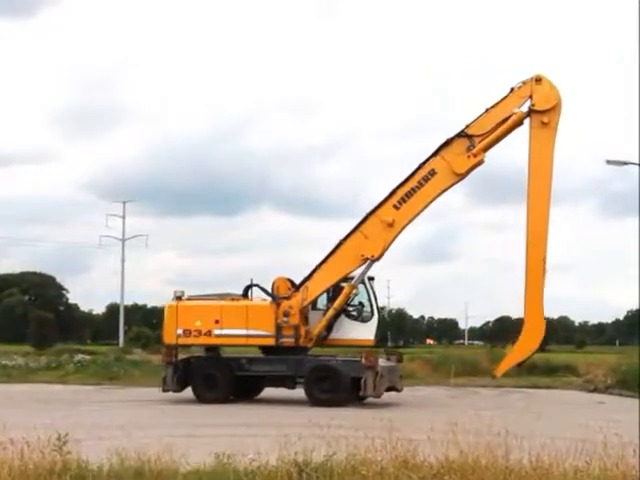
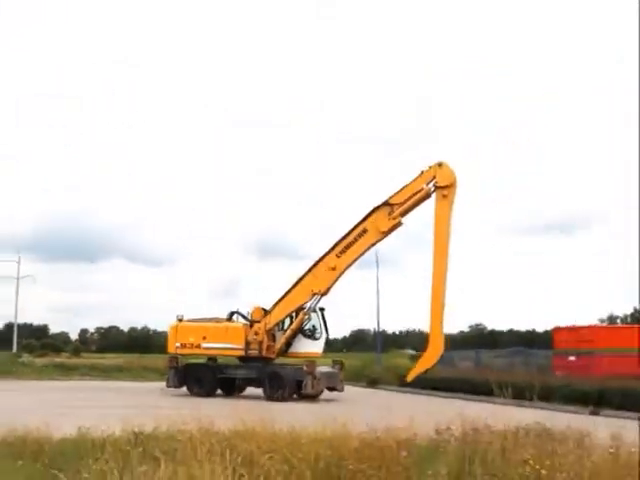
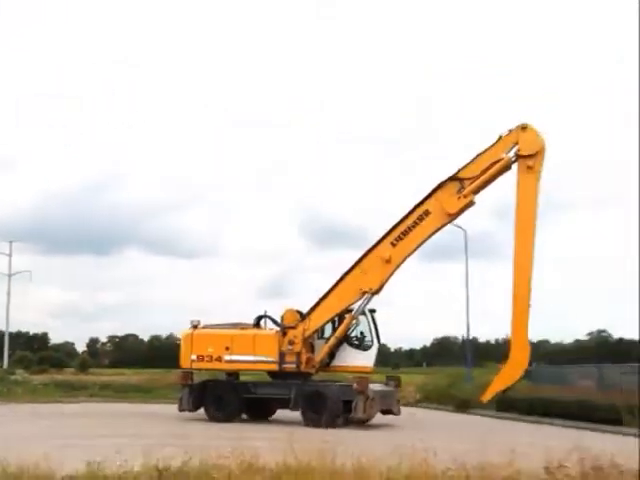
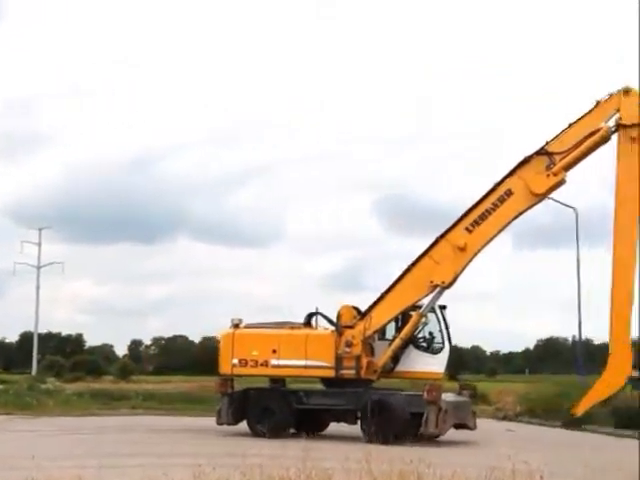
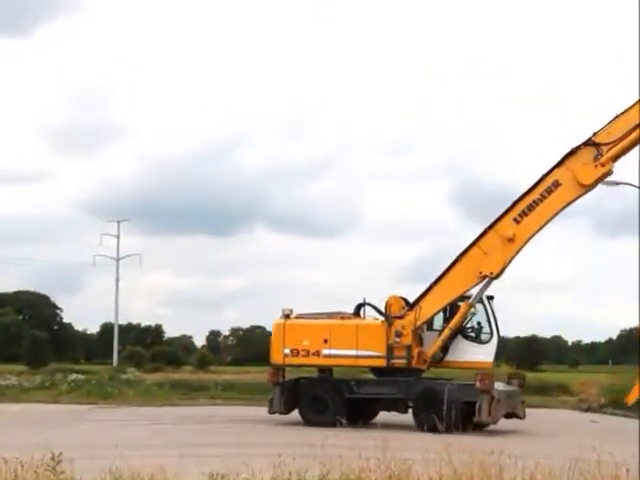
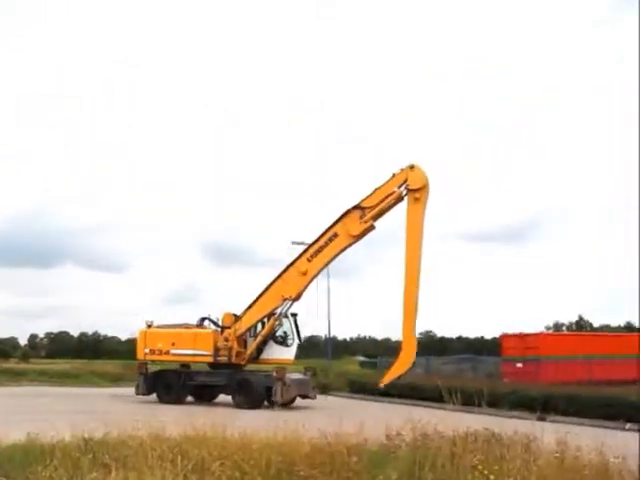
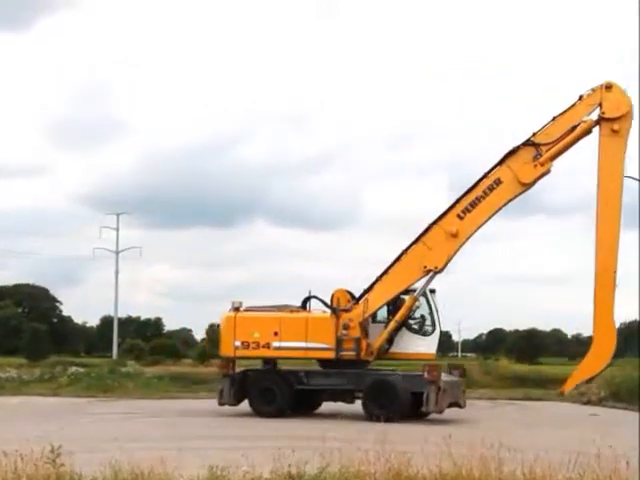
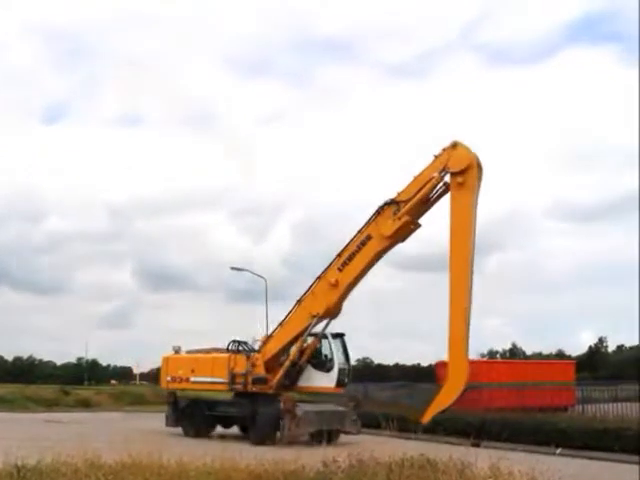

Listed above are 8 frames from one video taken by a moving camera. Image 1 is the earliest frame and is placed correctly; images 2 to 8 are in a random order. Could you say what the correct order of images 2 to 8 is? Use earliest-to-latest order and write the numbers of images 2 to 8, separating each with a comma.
7, 5, 4, 3, 2, 6, 8
